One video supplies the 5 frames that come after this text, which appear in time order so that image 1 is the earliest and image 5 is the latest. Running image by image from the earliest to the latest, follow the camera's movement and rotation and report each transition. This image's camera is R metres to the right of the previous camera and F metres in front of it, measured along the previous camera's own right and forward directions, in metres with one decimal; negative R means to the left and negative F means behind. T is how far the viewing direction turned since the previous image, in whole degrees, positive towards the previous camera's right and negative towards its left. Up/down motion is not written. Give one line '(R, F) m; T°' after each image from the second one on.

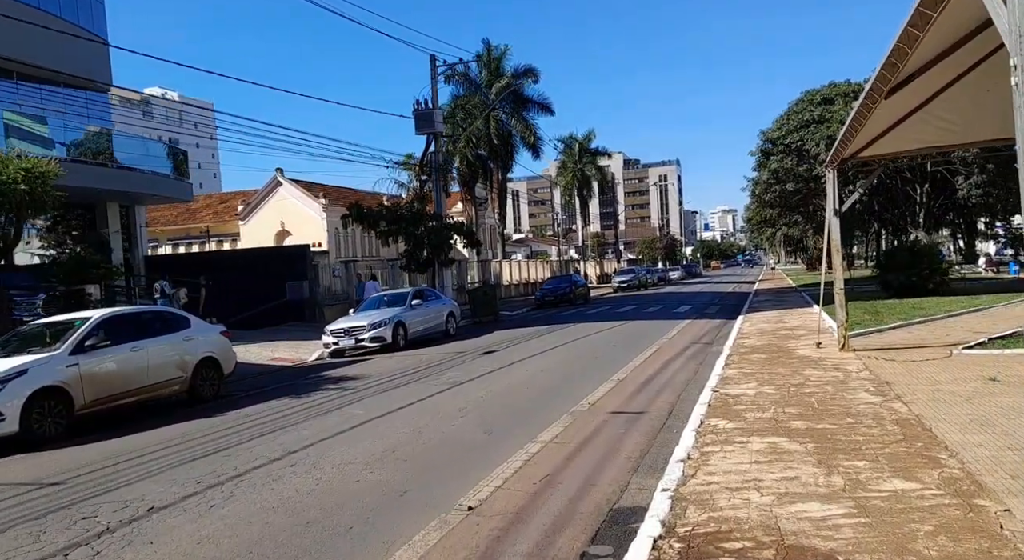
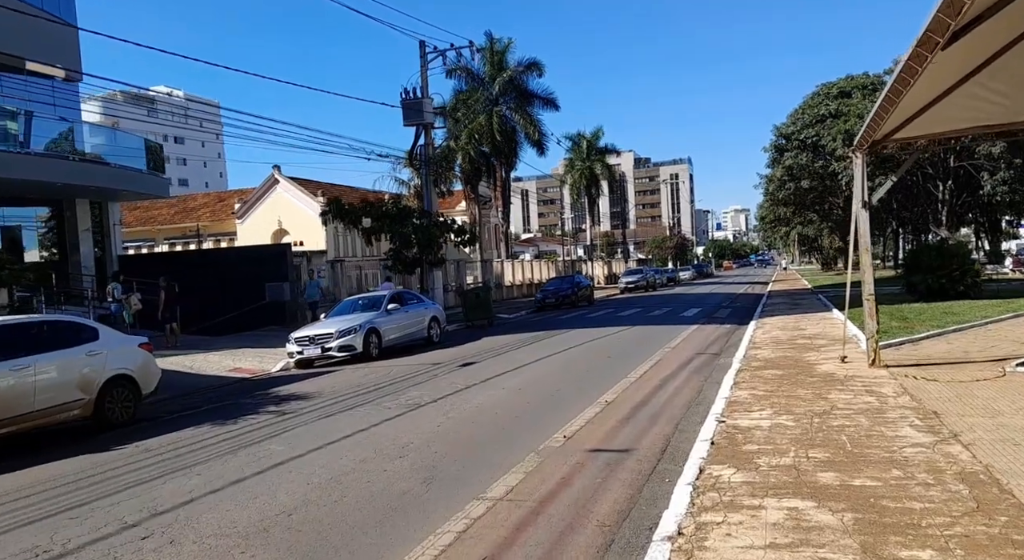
(+0.6, +1.9) m; -1°
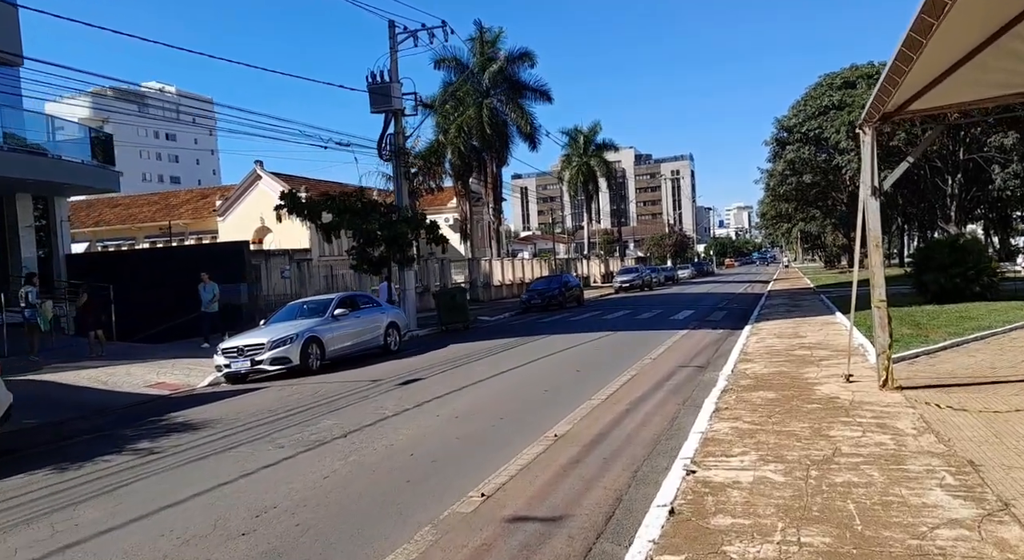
(+0.8, +2.0) m; 0°
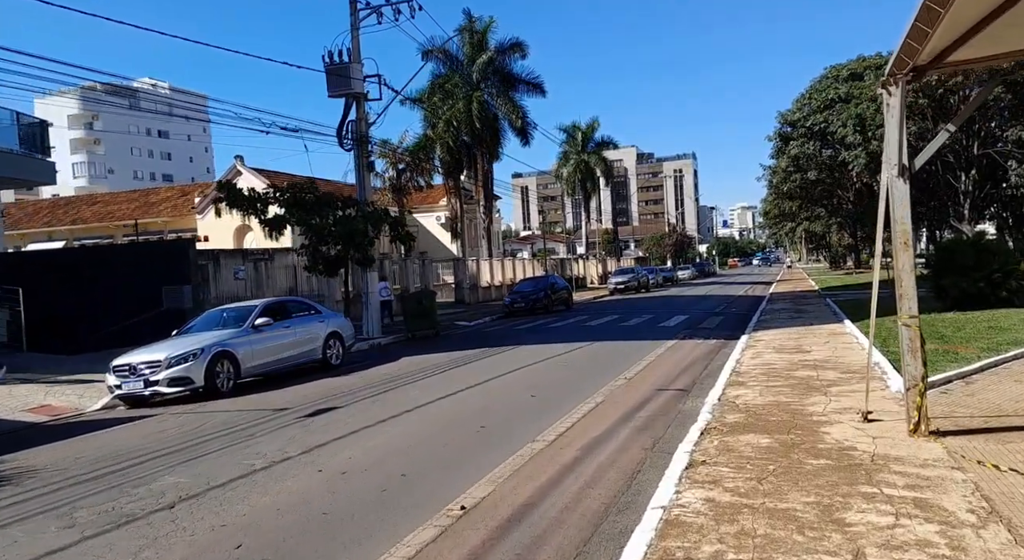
(+0.9, +2.4) m; 0°
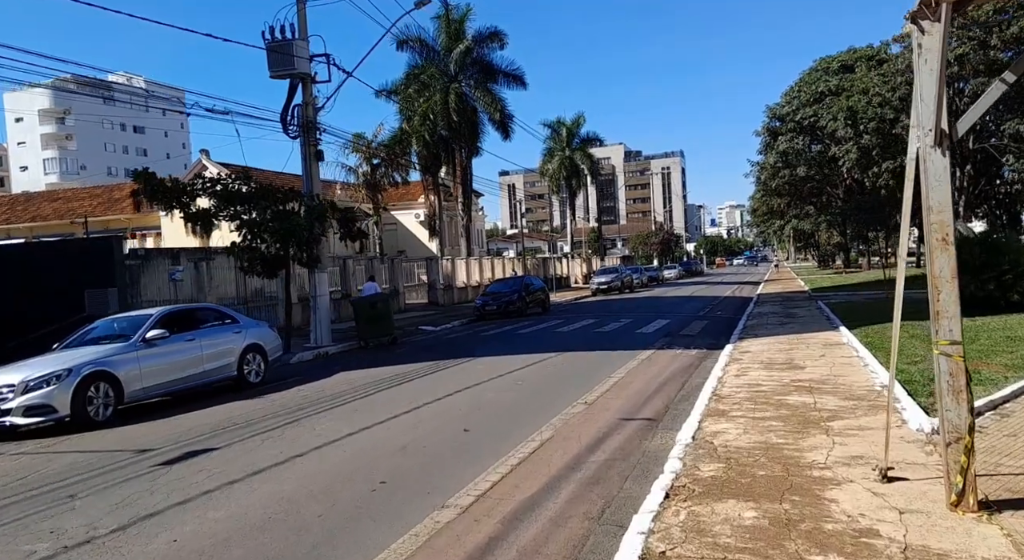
(+0.7, +2.1) m; +1°
